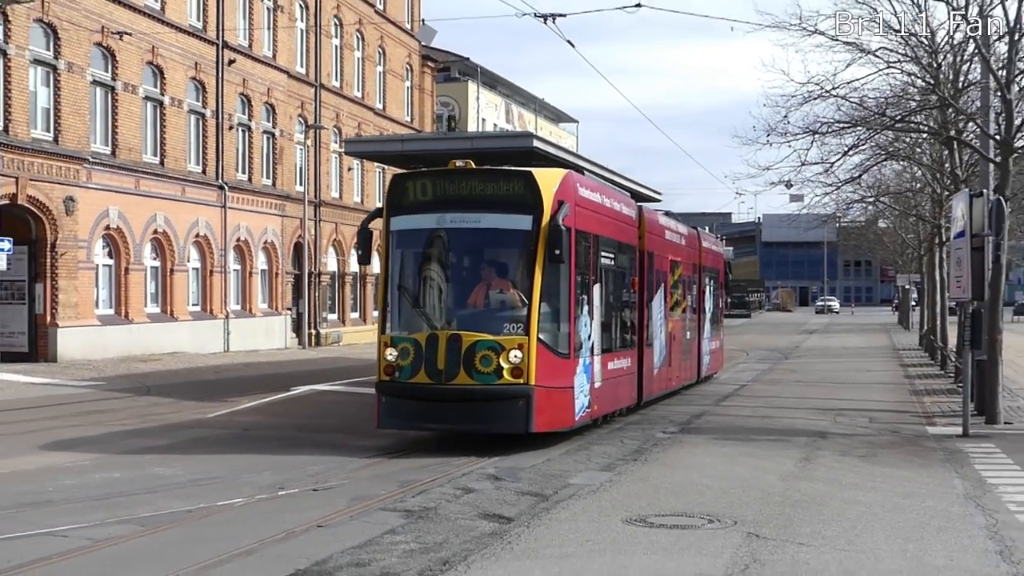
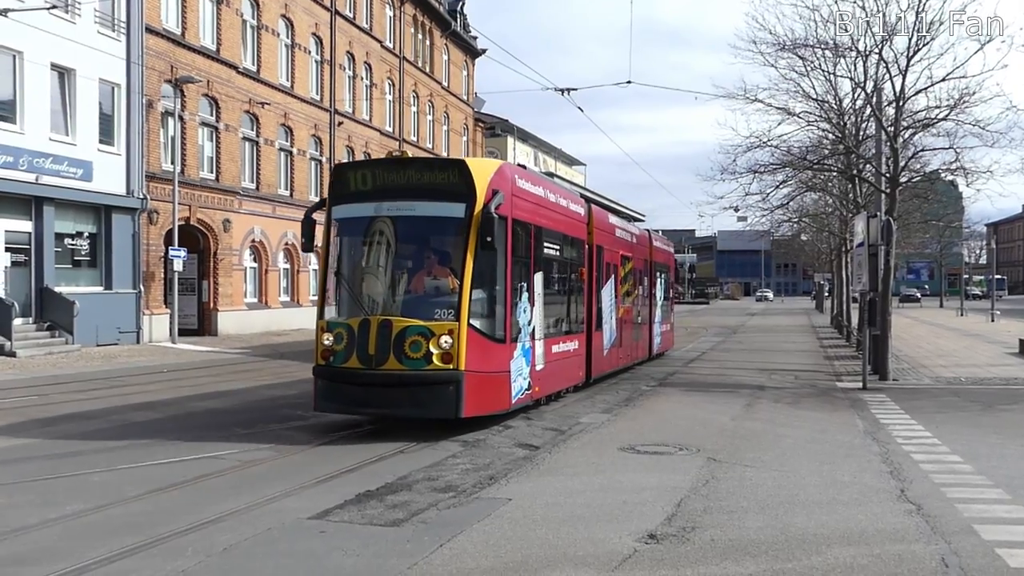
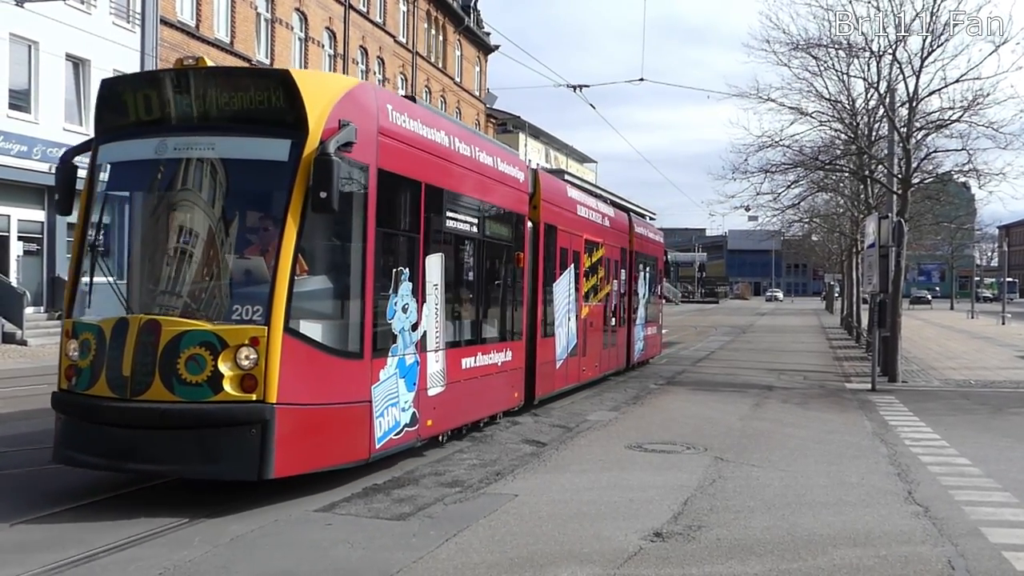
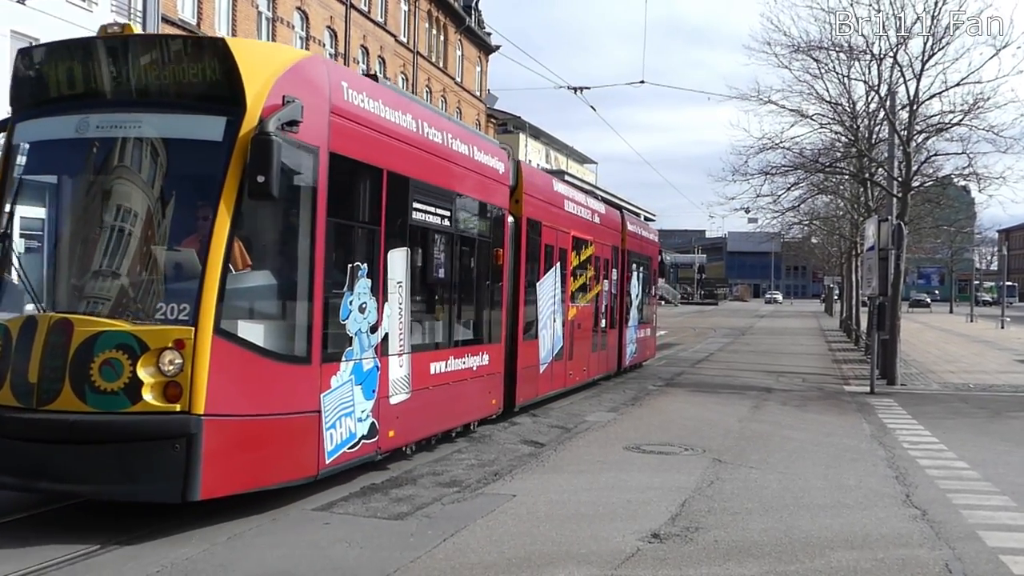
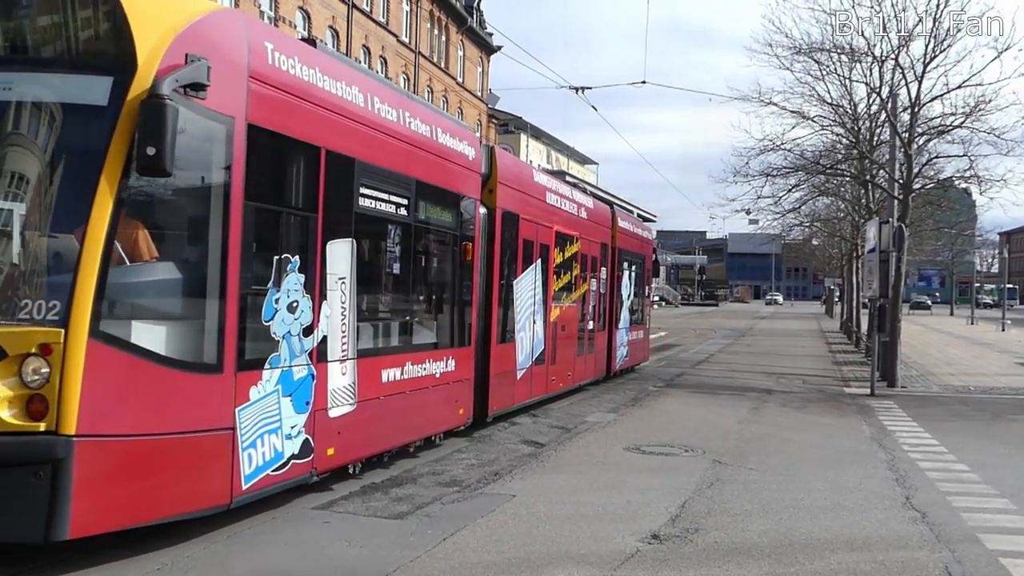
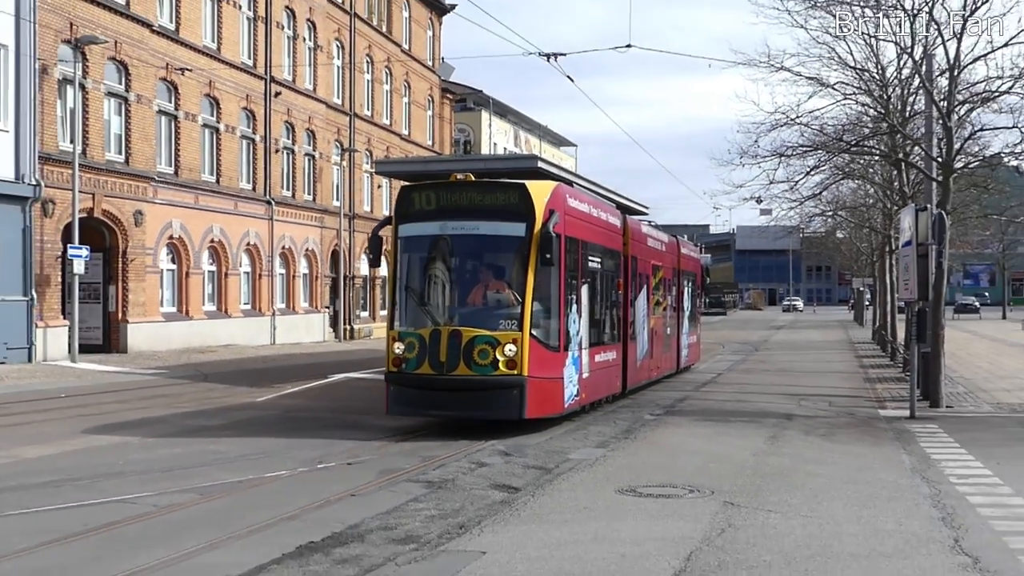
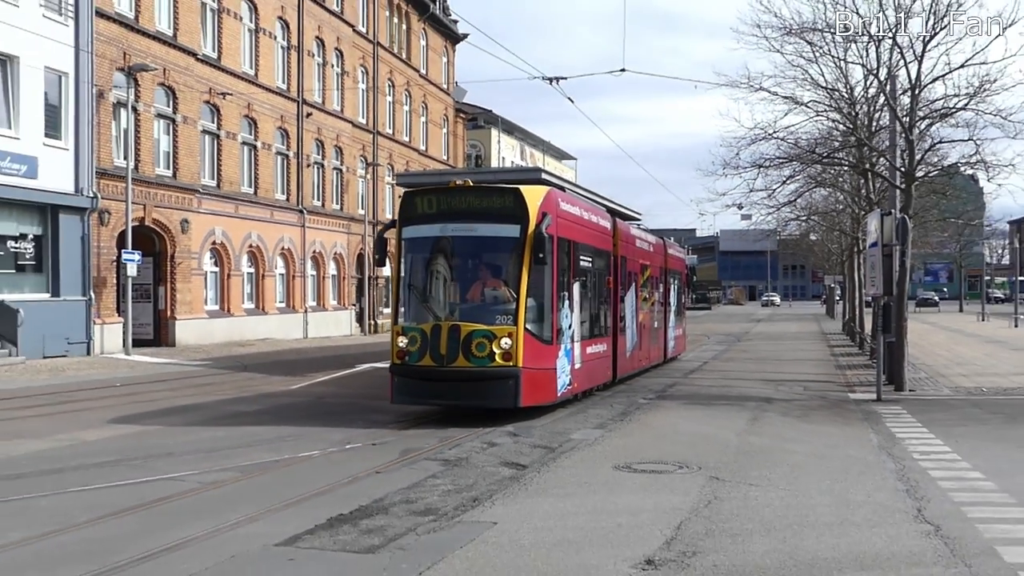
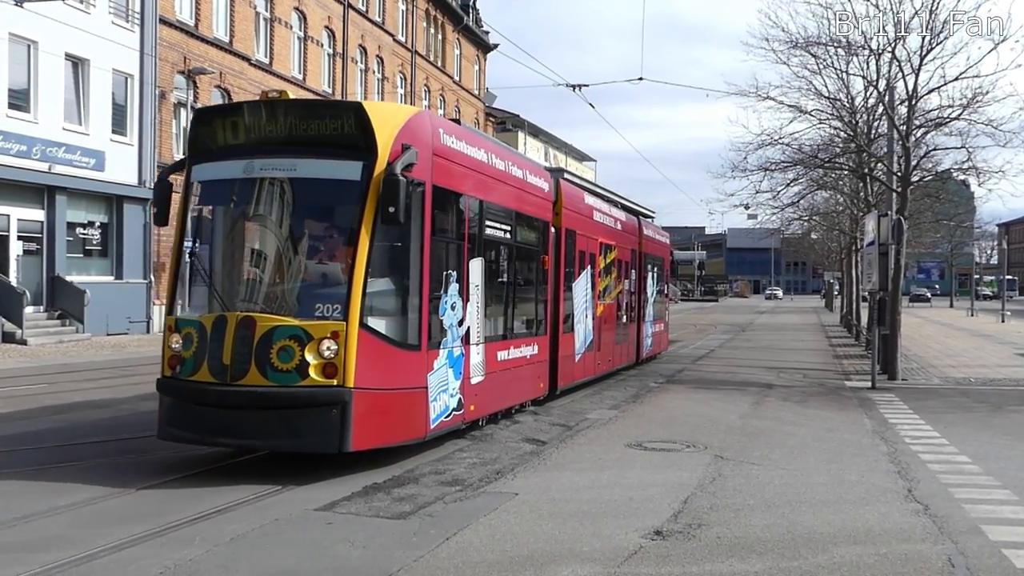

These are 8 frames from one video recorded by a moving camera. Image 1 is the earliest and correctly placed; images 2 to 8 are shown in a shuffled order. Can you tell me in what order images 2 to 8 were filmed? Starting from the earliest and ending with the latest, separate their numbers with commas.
6, 7, 2, 8, 3, 4, 5
